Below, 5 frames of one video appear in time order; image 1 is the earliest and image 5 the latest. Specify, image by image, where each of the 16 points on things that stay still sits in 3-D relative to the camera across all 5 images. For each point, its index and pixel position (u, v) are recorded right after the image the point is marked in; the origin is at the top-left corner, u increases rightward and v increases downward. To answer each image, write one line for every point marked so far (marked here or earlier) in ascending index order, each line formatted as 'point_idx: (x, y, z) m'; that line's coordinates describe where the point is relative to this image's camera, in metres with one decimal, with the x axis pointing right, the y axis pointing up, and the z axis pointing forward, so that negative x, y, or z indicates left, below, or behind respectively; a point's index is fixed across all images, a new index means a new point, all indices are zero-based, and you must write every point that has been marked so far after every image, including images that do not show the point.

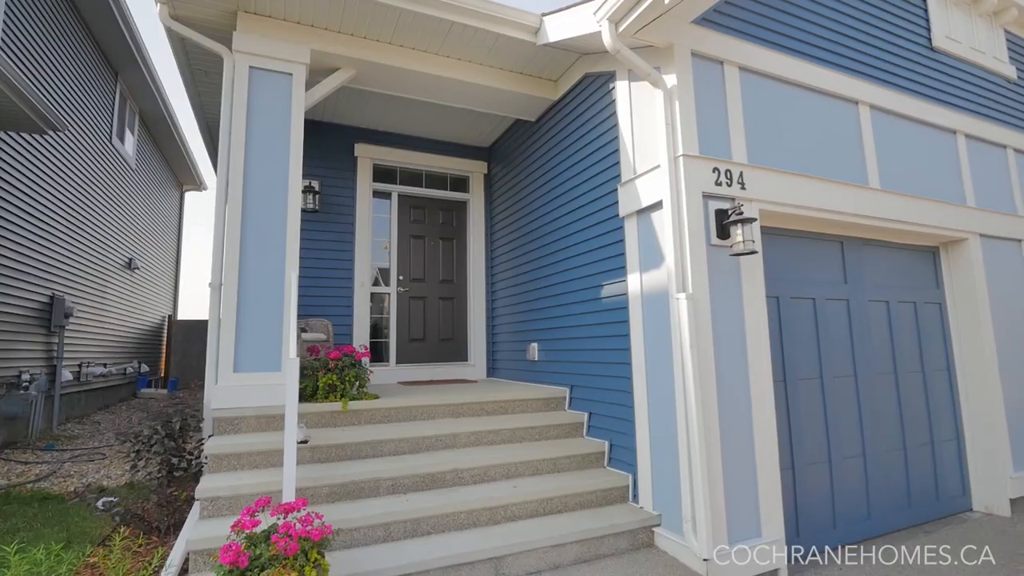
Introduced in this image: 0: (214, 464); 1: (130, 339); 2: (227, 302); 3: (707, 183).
0: (-1.7, -1.0, +2.8) m
1: (-7.2, -1.0, +9.7) m
2: (-1.8, -0.1, +3.3) m
3: (+1.1, +0.6, +3.0) m
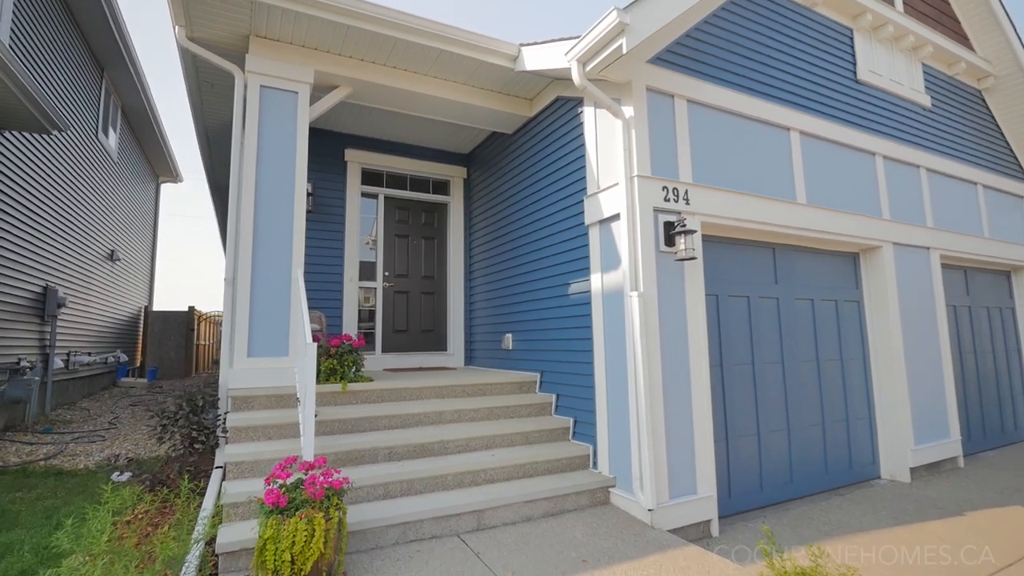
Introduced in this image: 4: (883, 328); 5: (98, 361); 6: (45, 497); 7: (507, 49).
0: (-1.8, -0.9, +3.3) m
1: (-7.7, -0.8, +9.8) m
2: (-1.9, 0.0, +3.7) m
3: (+1.0, +0.6, +3.6) m
4: (+3.5, -0.4, +4.9) m
5: (-7.1, -1.3, +8.8) m
6: (-3.4, -1.5, +3.7) m
7: (0.0, +2.0, +4.2) m
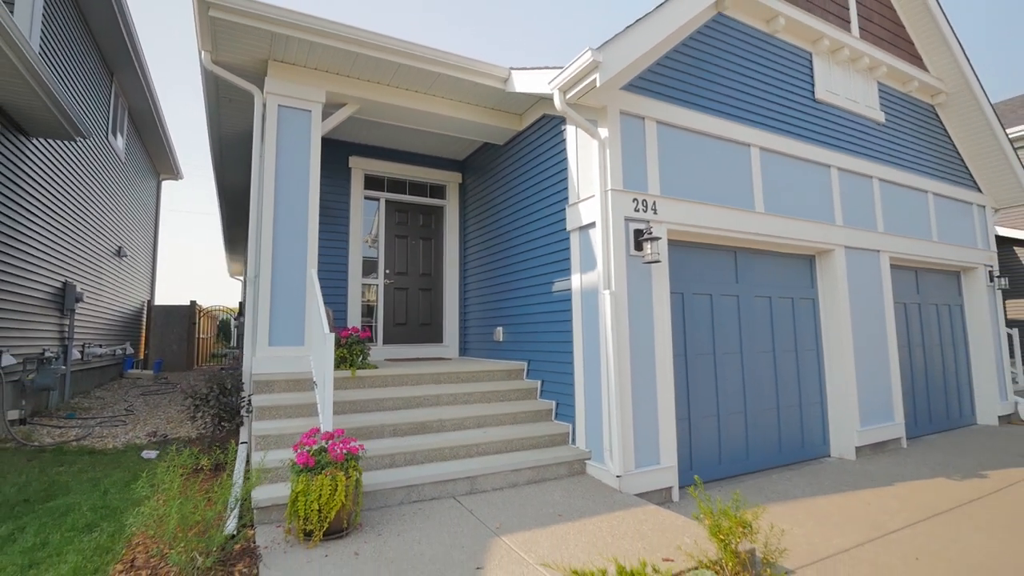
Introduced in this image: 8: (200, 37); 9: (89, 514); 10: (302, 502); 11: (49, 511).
0: (-1.9, -0.9, +3.8) m
1: (-7.8, -0.7, +10.2) m
2: (-2.0, 0.0, +4.2) m
3: (+0.9, +0.6, +4.1) m
4: (+3.4, -0.4, +5.5) m
5: (-7.2, -1.2, +9.2) m
6: (-3.5, -1.5, +4.2) m
7: (-0.1, +2.0, +4.7) m
8: (-2.4, +2.0, +4.0) m
9: (-2.6, -1.4, +3.2) m
10: (-1.1, -1.1, +2.8) m
11: (-3.0, -1.4, +3.3) m
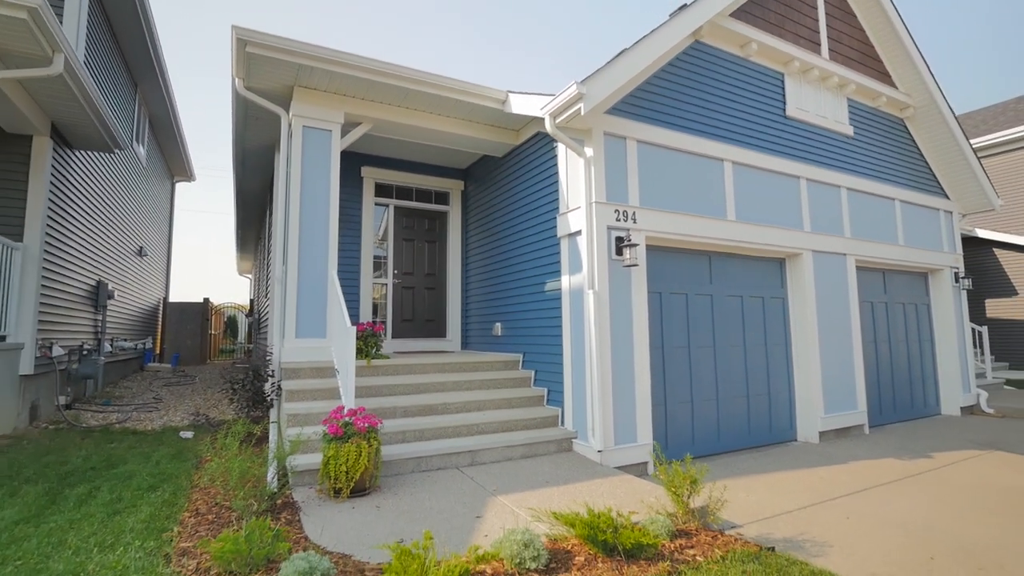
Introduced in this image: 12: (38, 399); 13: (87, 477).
0: (-1.9, -0.9, +4.4) m
1: (-7.9, -0.7, +10.8) m
2: (-2.1, 0.0, +4.8) m
3: (+0.9, +0.6, +4.7) m
4: (+3.4, -0.4, +6.0) m
5: (-7.3, -1.1, +9.8) m
6: (-3.5, -1.5, +4.8) m
7: (-0.2, +2.0, +5.2) m
8: (-2.5, +2.0, +4.6) m
9: (-2.7, -1.4, +3.8) m
10: (-1.2, -1.2, +3.4) m
11: (-3.0, -1.4, +3.9) m
12: (-5.0, -1.2, +5.5) m
13: (-3.2, -1.4, +3.8) m
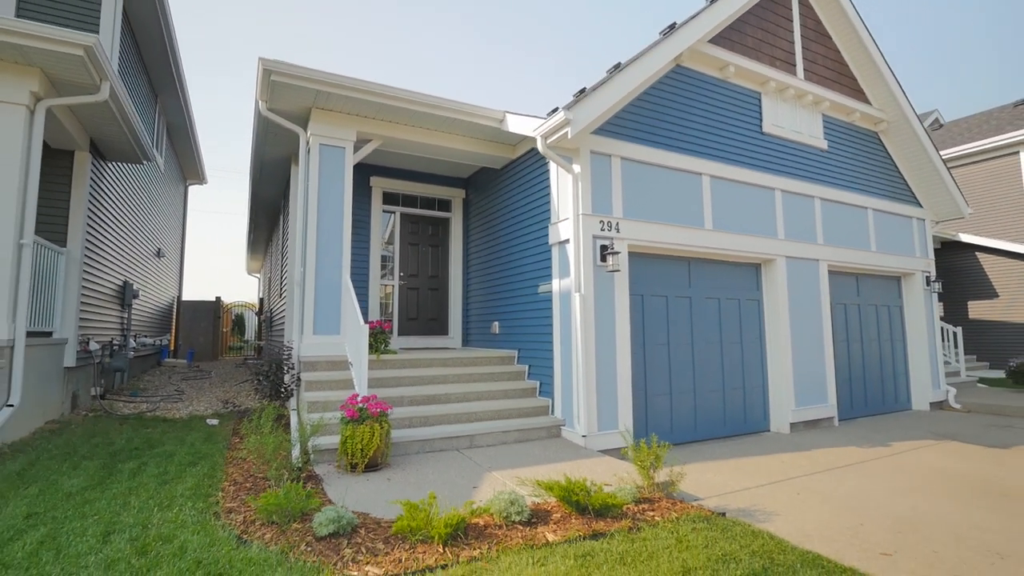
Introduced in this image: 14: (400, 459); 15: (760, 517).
0: (-2.0, -0.9, +4.9) m
1: (-7.9, -0.6, +11.4) m
2: (-2.1, 0.0, +5.3) m
3: (+0.9, +0.6, +5.2) m
4: (+3.3, -0.4, +6.5) m
5: (-7.3, -1.1, +10.4) m
6: (-3.6, -1.5, +5.4) m
7: (-0.2, +1.9, +5.8) m
8: (-2.5, +2.0, +5.1) m
9: (-2.7, -1.4, +4.4) m
10: (-1.2, -1.2, +3.9) m
11: (-3.0, -1.4, +4.4) m
12: (-5.1, -1.2, +6.0) m
13: (-3.2, -1.4, +4.4) m
14: (-0.9, -1.4, +4.3) m
15: (+1.8, -1.6, +3.7) m
